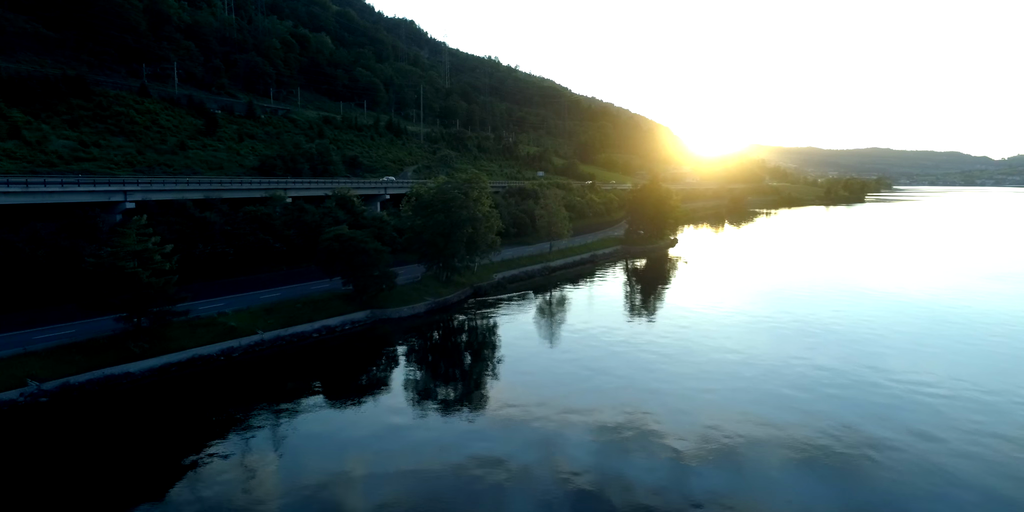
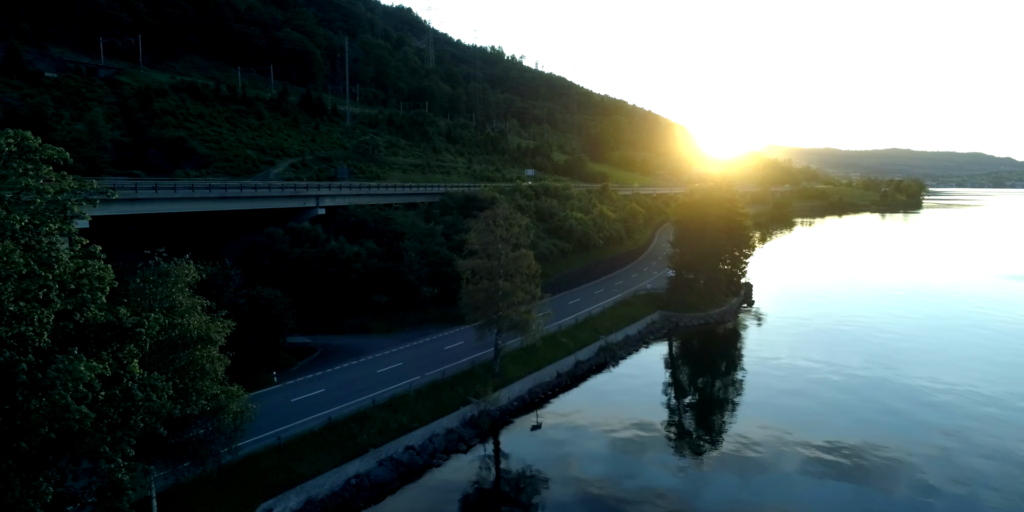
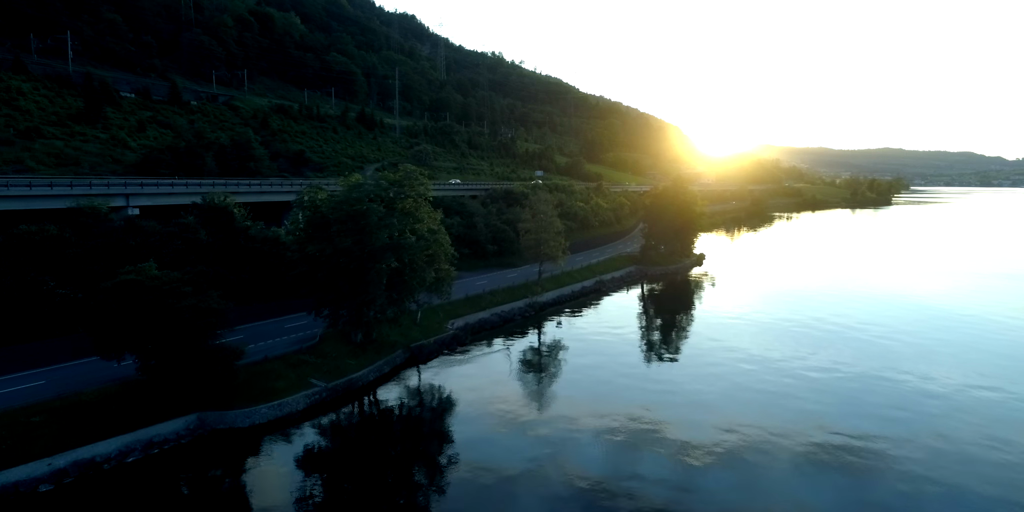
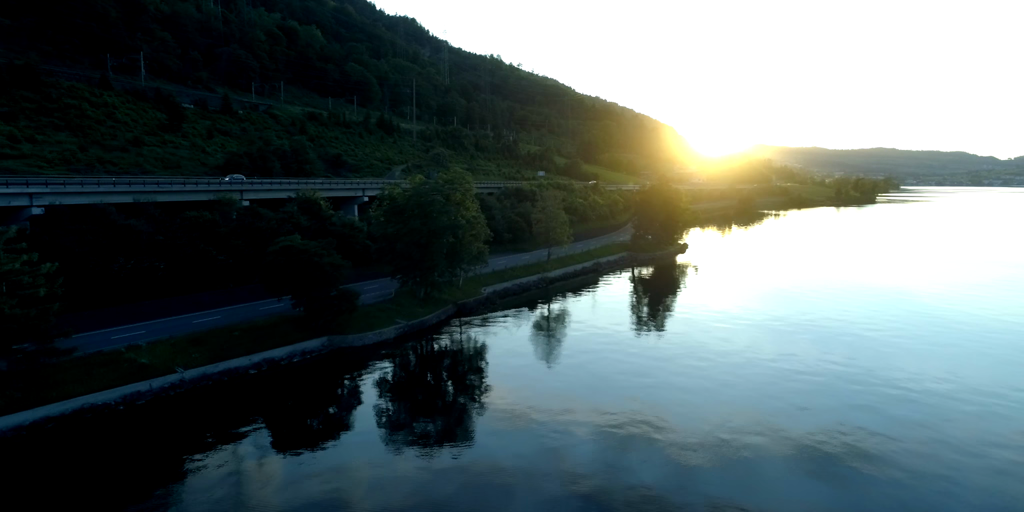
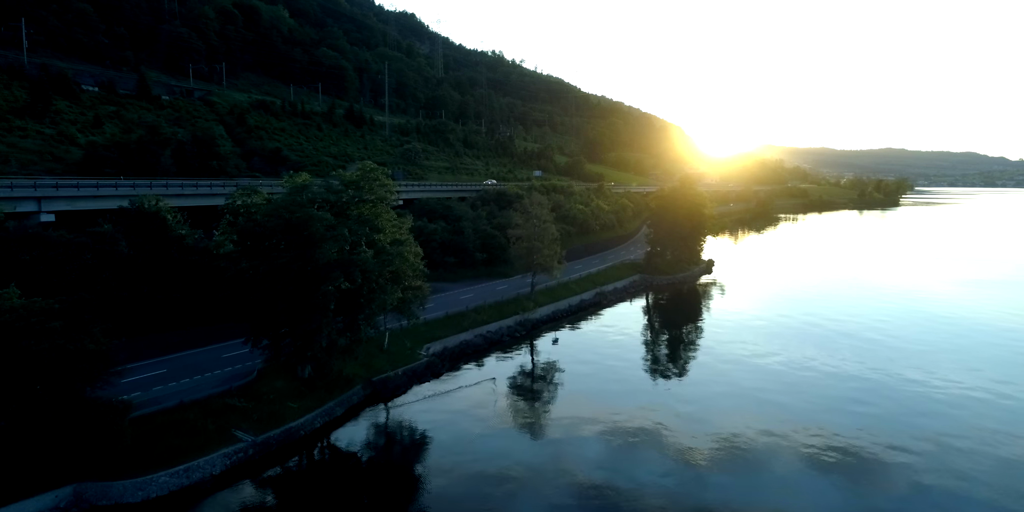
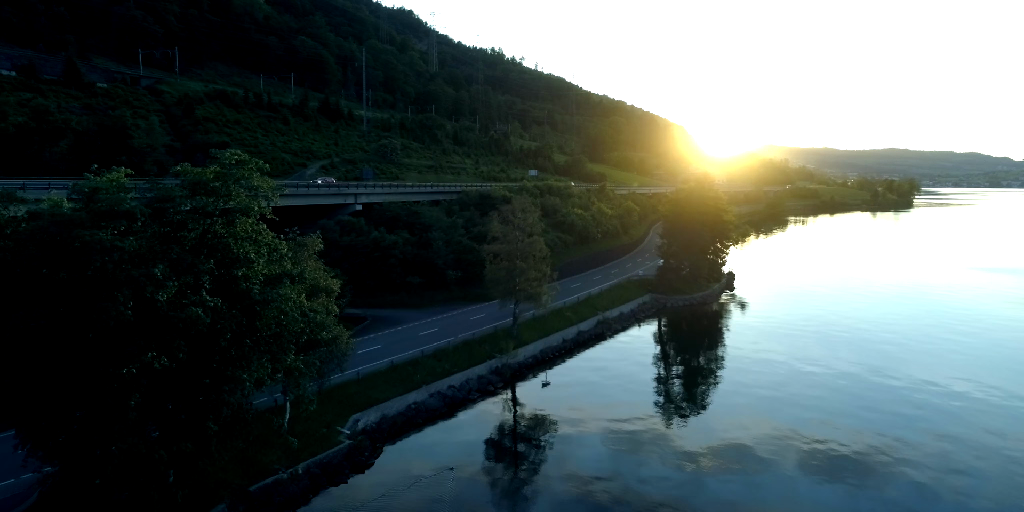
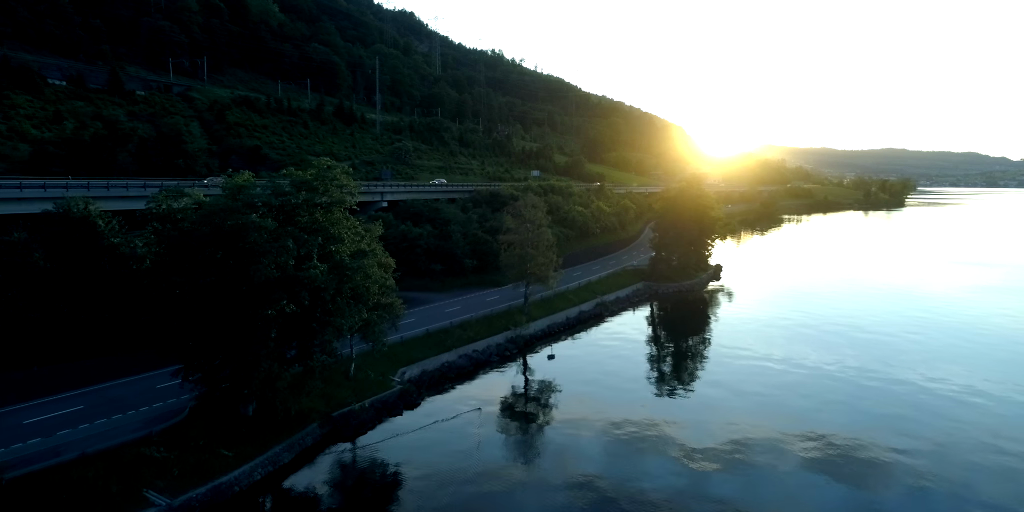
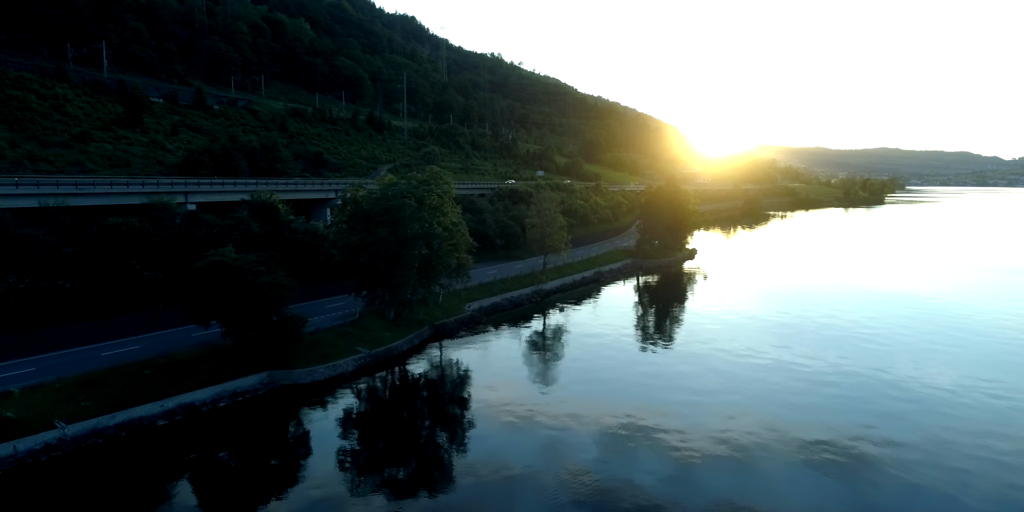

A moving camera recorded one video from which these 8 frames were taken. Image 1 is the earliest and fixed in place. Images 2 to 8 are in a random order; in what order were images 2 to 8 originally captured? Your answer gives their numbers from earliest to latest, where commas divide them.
4, 8, 3, 5, 7, 6, 2
